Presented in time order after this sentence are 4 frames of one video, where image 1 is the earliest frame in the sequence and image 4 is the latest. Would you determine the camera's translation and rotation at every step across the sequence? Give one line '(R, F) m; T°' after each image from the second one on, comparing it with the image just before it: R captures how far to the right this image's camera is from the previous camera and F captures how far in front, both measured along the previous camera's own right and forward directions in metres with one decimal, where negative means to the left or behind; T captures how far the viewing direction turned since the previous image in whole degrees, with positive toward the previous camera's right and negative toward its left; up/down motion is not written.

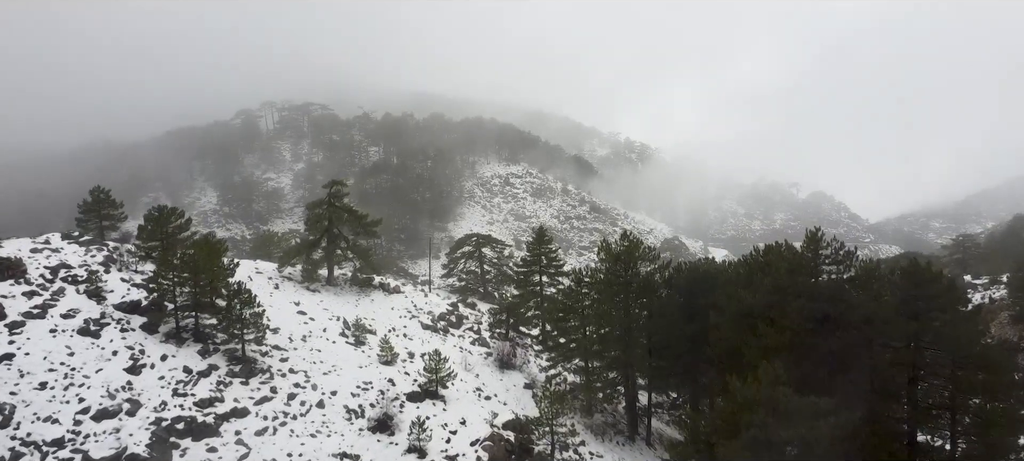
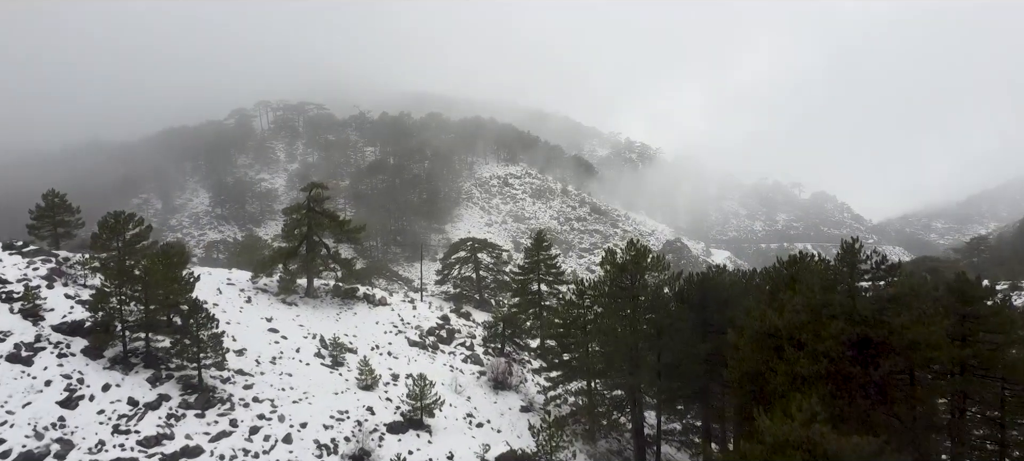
(+0.2, +1.7) m; 0°
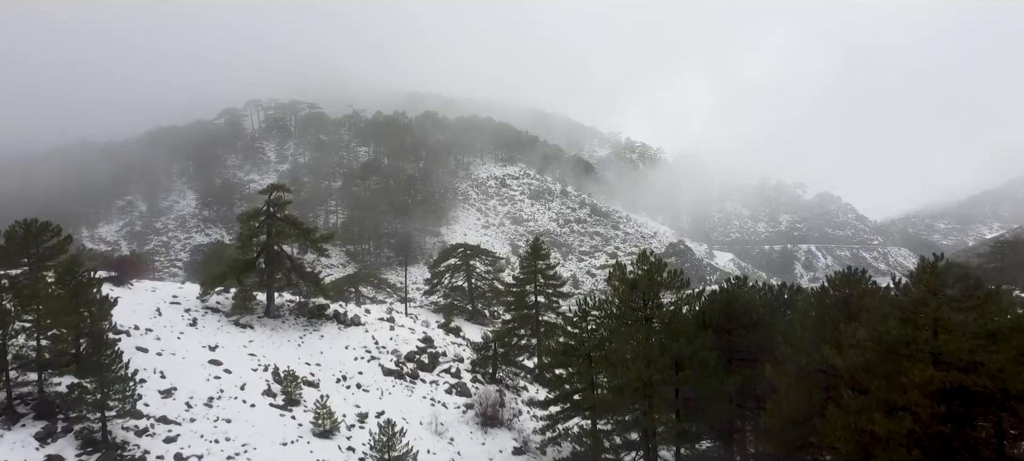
(+0.3, +2.7) m; 0°
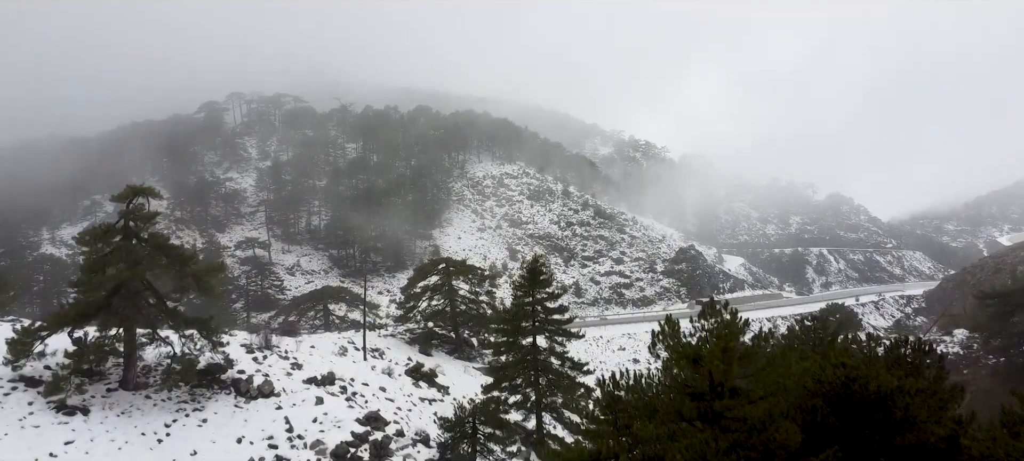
(+0.4, +5.8) m; 0°
